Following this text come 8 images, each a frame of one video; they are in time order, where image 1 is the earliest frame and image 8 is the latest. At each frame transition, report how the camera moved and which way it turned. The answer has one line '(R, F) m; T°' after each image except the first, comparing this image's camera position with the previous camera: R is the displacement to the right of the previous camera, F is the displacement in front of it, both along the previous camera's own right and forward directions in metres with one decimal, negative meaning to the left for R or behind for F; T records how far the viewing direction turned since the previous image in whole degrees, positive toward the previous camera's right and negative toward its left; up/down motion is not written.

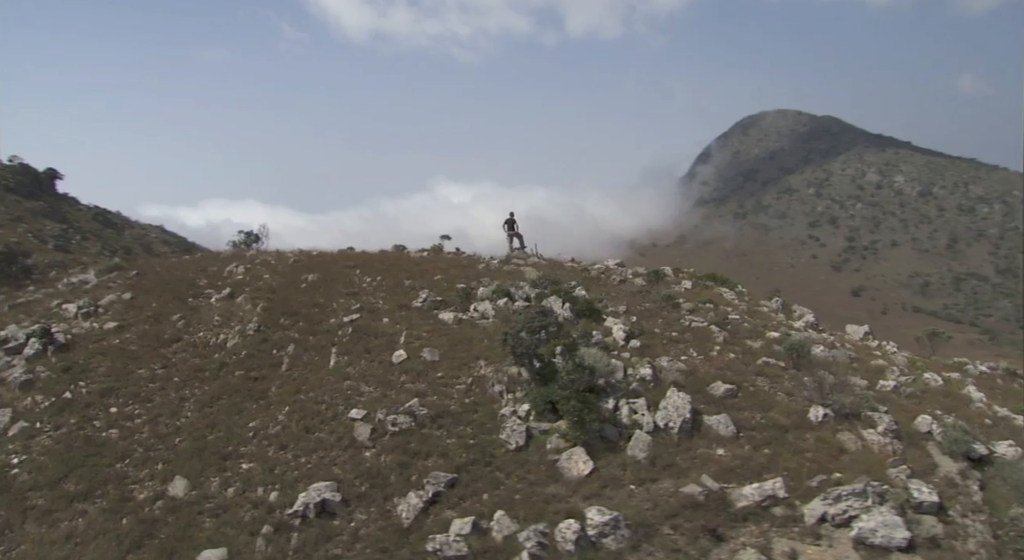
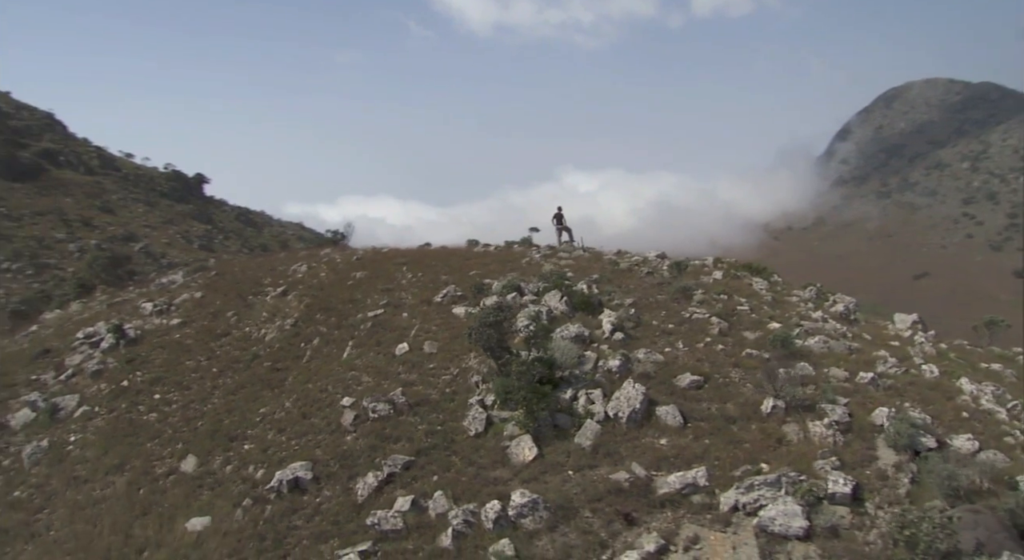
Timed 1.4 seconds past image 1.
(+4.5, -1.1) m; -10°
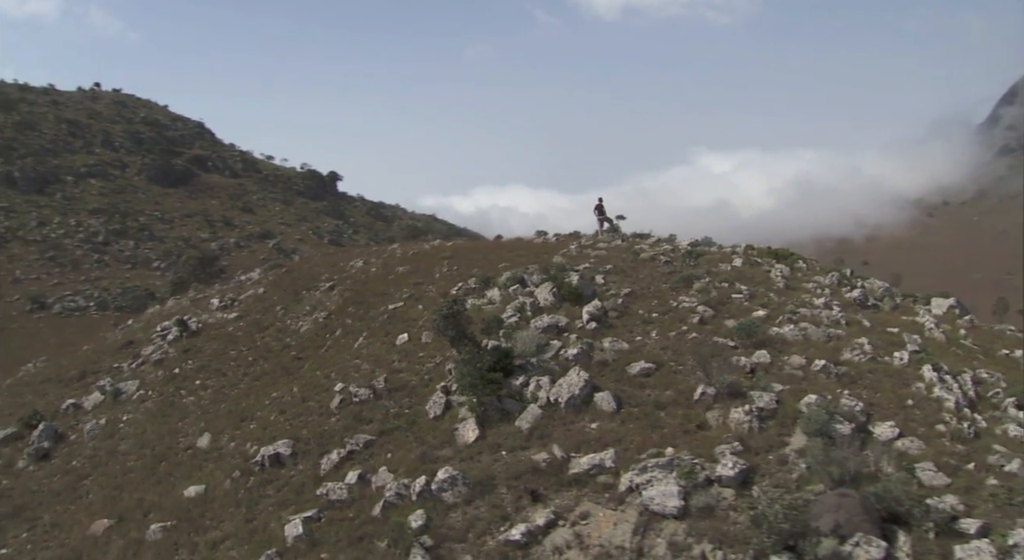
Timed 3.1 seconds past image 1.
(+5.2, -1.3) m; -10°
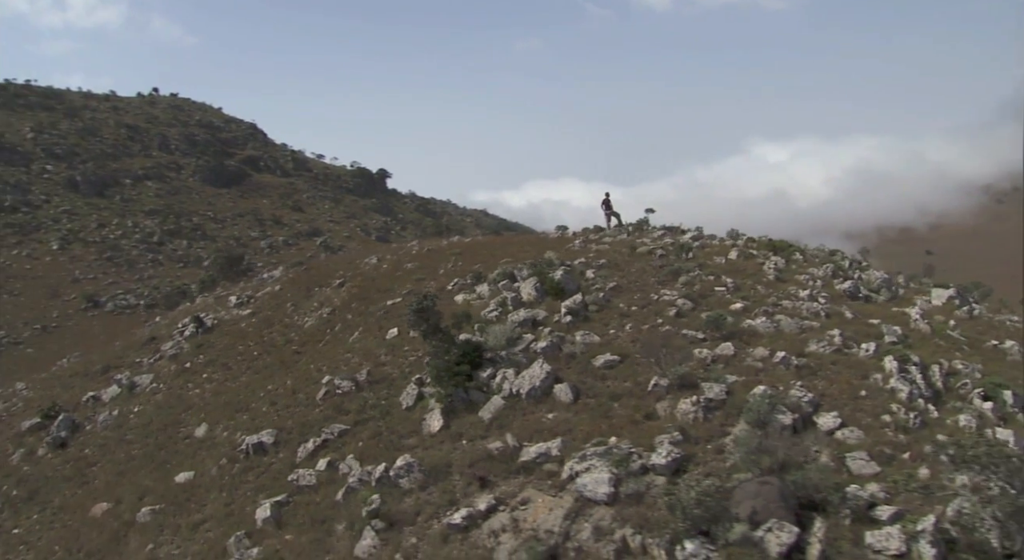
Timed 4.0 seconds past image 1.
(+2.6, -0.7) m; -4°
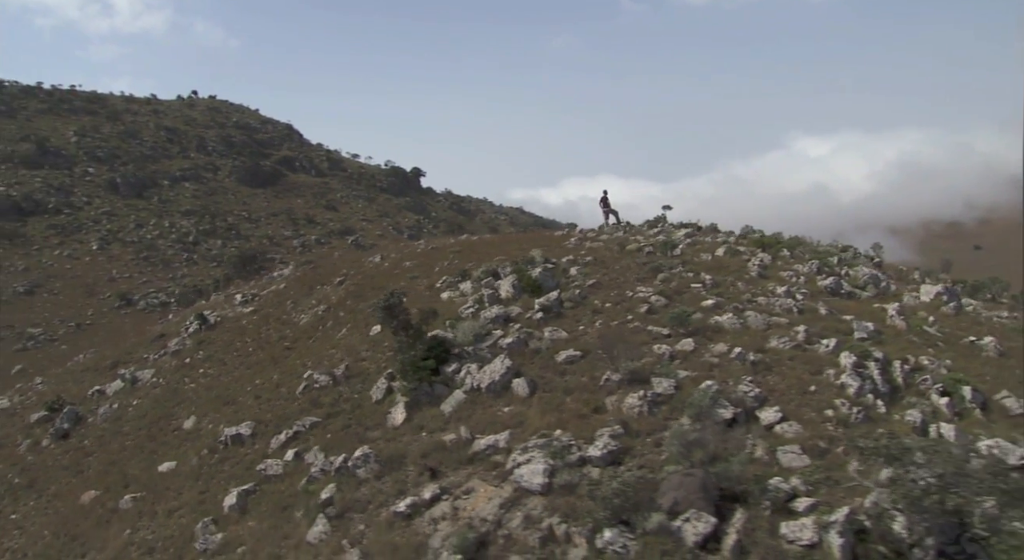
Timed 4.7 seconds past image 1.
(+2.3, -0.6) m; -3°
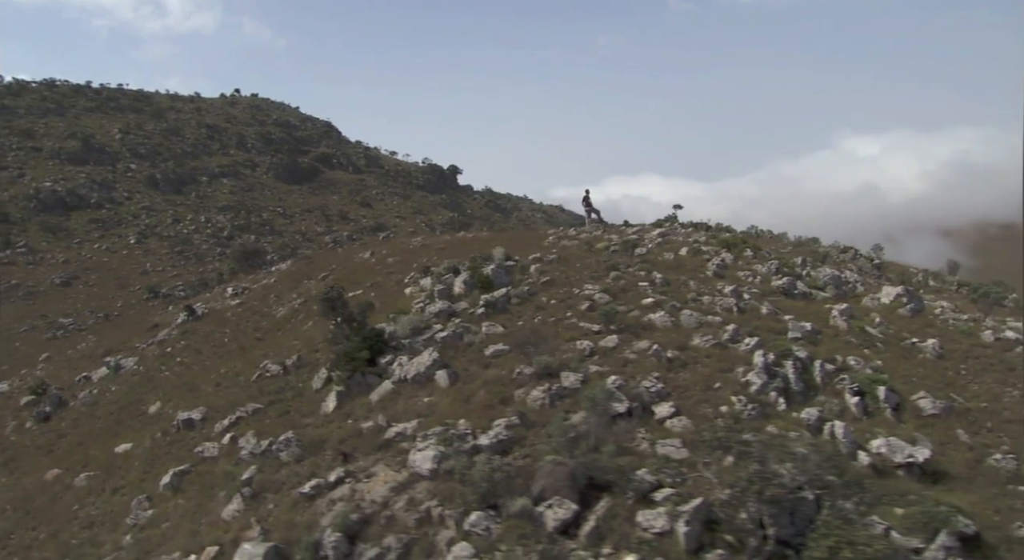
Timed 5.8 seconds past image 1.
(+3.5, -0.8) m; -4°
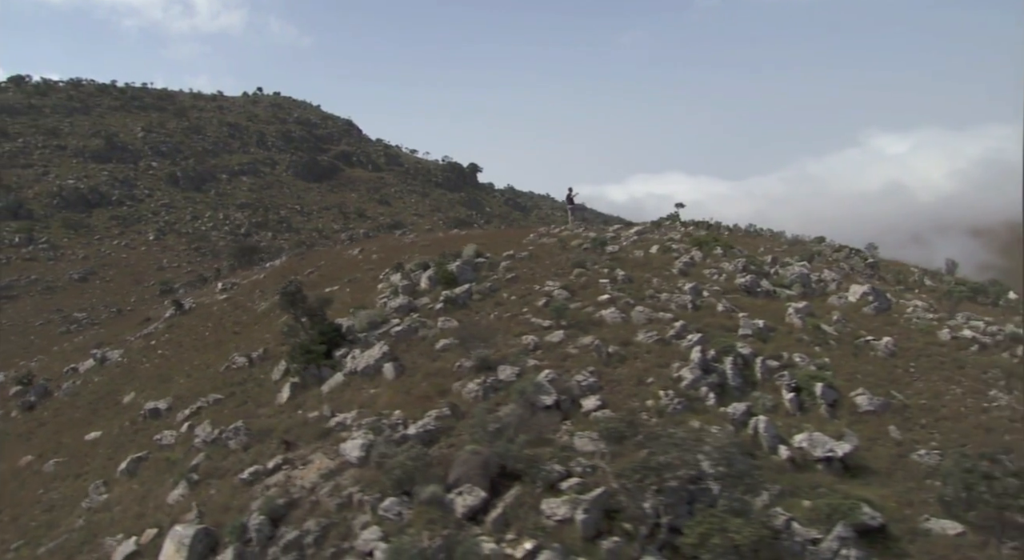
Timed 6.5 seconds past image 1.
(+2.4, -0.5) m; -2°
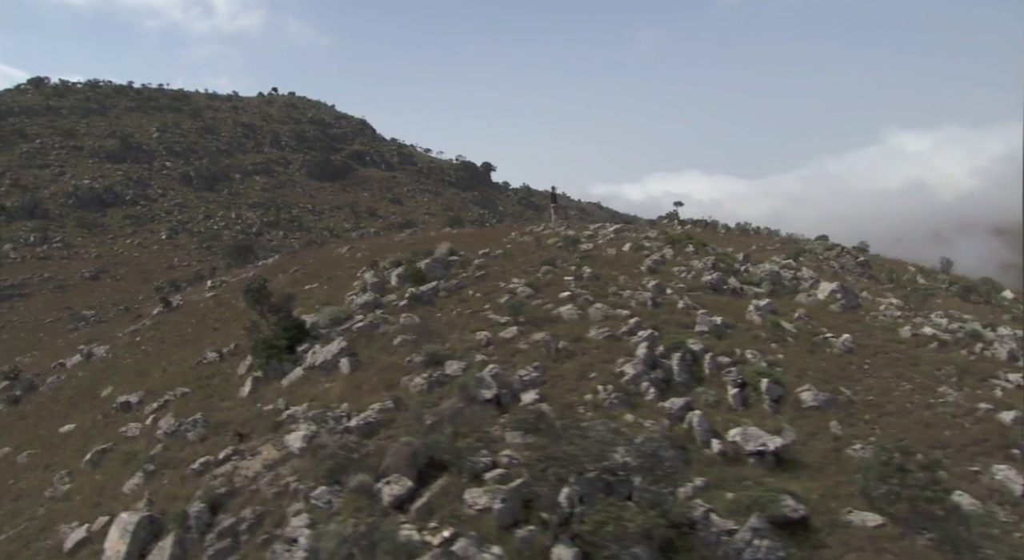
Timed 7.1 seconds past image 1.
(+2.0, -0.4) m; -2°
